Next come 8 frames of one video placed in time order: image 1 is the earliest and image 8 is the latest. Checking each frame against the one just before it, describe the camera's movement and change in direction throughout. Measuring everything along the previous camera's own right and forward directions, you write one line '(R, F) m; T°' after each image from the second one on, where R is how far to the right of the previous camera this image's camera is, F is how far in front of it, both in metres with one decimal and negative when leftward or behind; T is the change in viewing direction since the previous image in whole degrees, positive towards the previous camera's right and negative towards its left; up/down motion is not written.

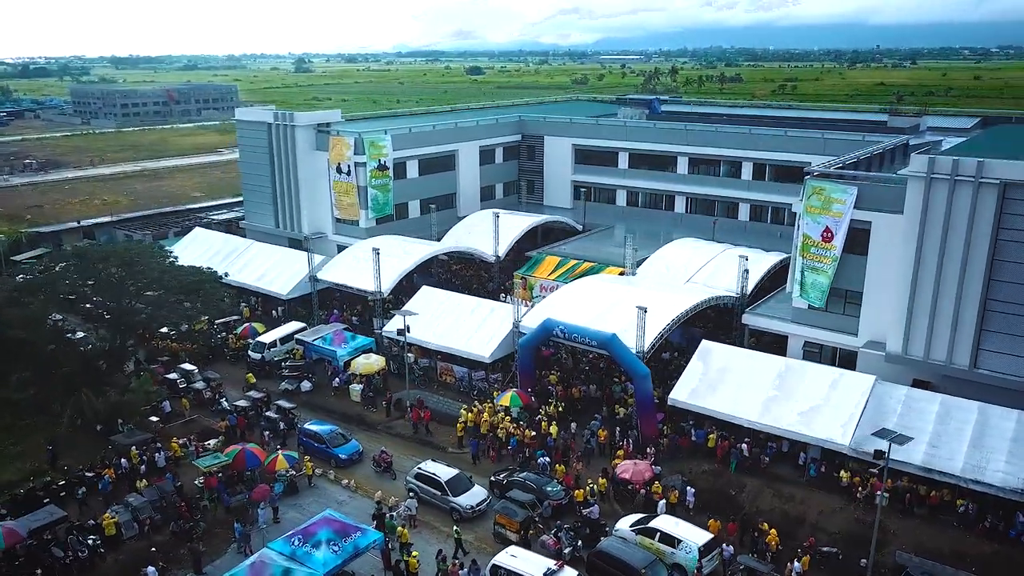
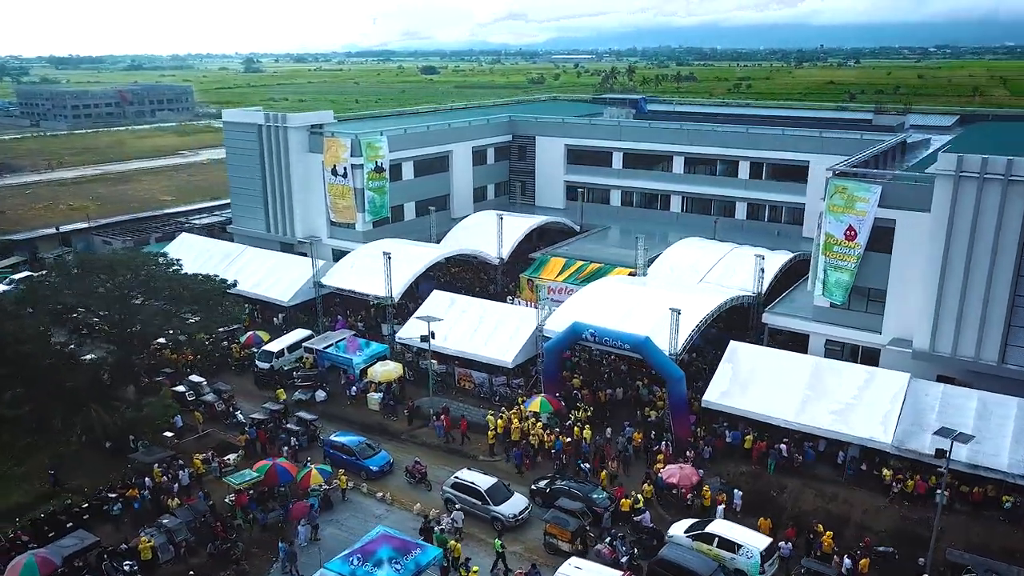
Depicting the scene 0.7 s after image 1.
(-2.5, +0.6) m; +3°
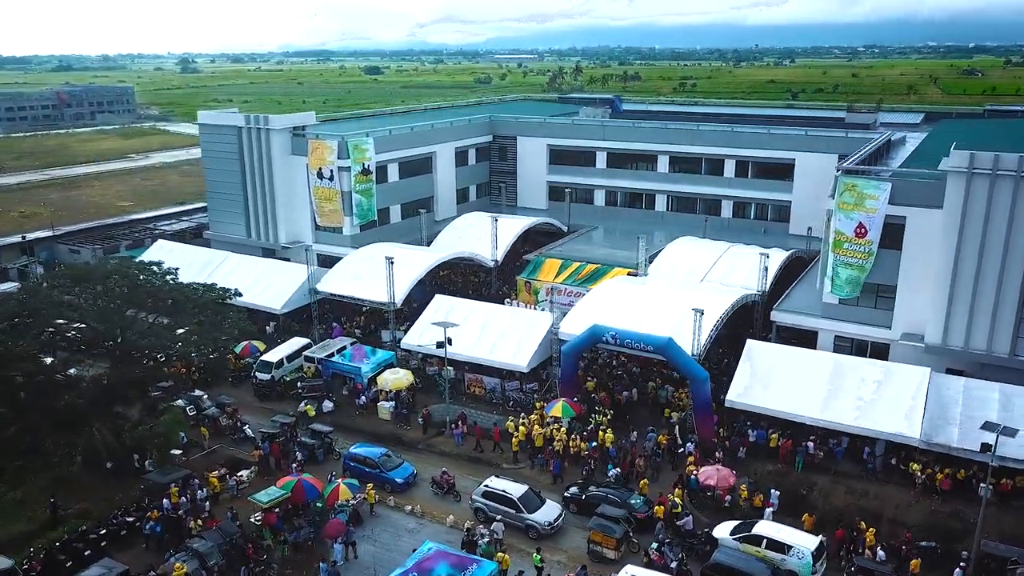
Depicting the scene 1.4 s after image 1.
(-2.4, +0.6) m; +4°
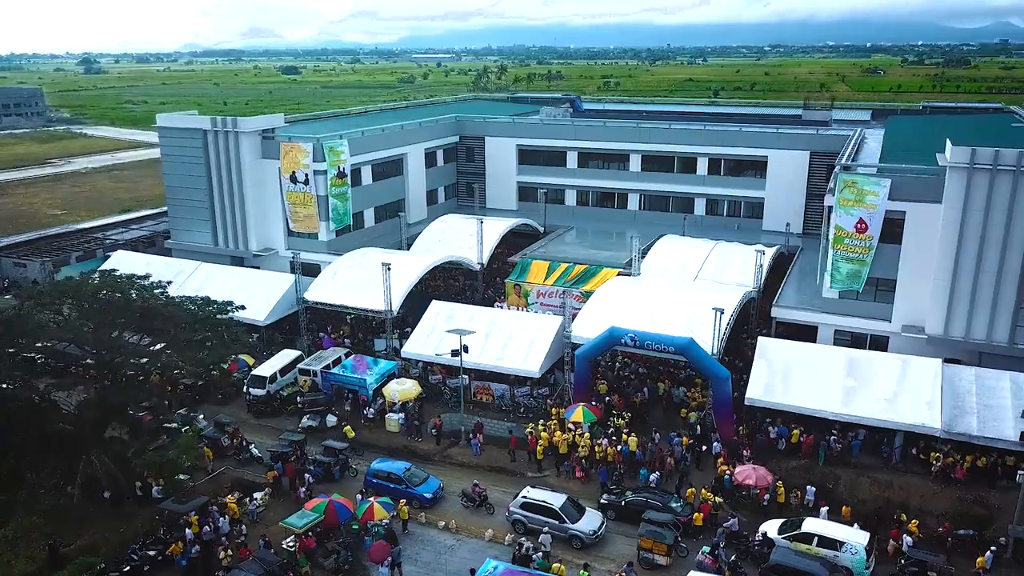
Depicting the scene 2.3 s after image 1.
(-3.1, +0.8) m; +5°
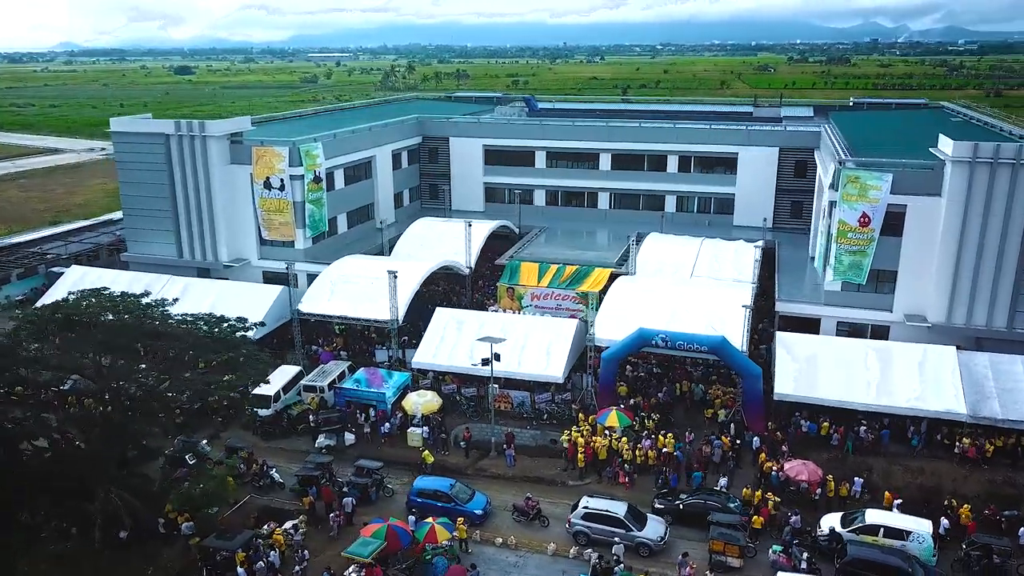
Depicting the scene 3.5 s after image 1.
(-4.0, +0.9) m; +7°
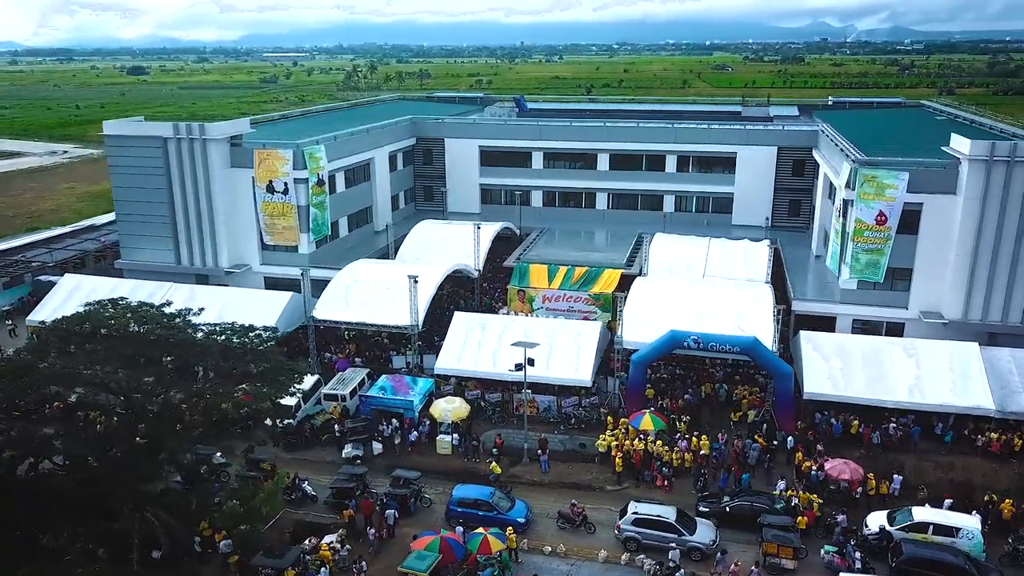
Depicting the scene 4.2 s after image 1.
(-2.3, +0.4) m; +3°
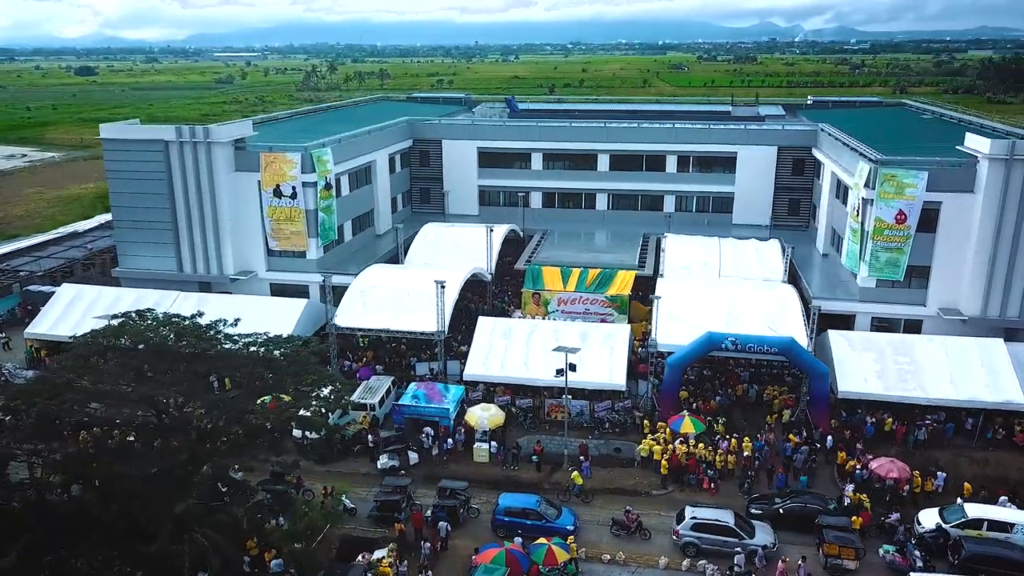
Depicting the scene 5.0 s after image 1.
(-2.5, +0.5) m; +3°
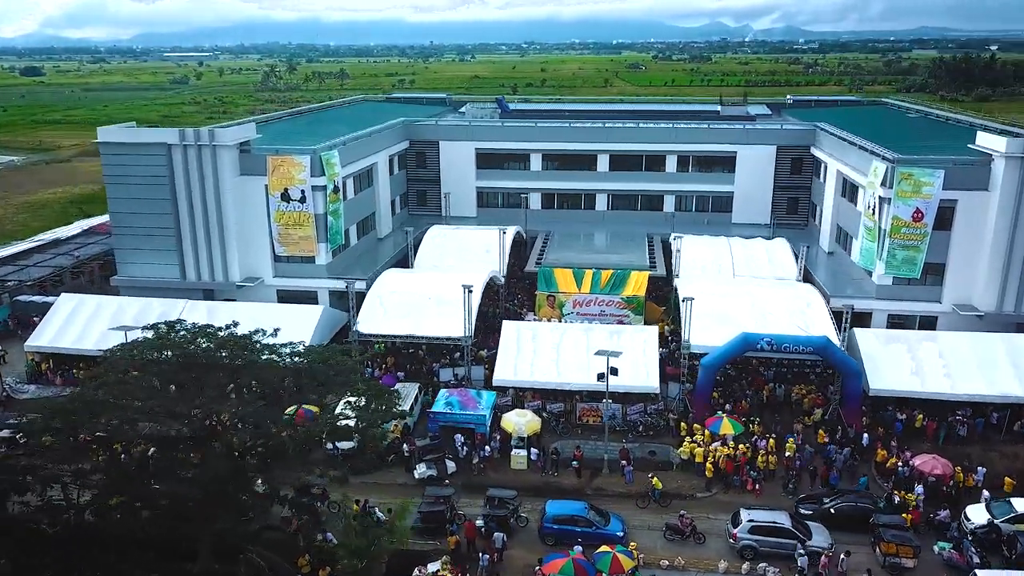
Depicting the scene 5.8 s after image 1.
(-2.5, +0.4) m; +3°
